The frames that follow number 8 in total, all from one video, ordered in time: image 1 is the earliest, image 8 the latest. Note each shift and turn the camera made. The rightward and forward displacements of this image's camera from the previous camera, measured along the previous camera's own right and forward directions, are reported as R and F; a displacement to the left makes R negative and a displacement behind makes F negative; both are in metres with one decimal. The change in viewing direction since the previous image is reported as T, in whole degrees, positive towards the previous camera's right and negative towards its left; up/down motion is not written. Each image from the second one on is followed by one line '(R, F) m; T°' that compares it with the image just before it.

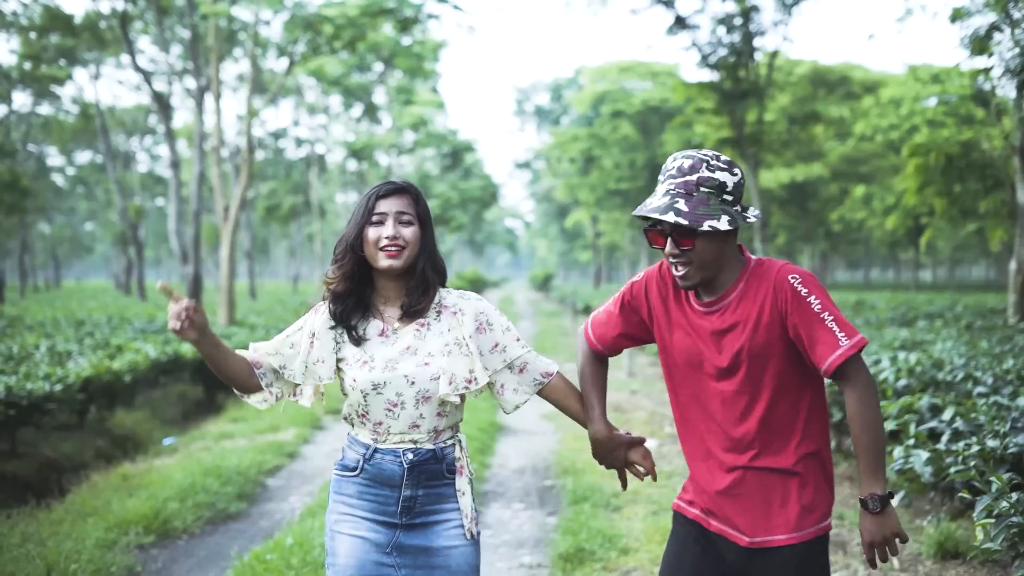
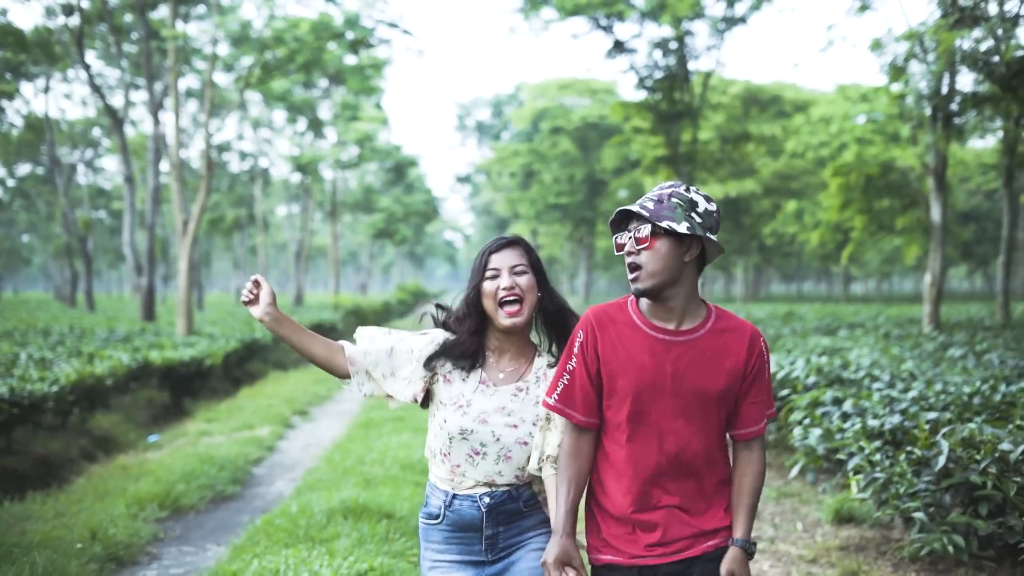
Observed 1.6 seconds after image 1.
(-0.2, -0.9) m; +4°
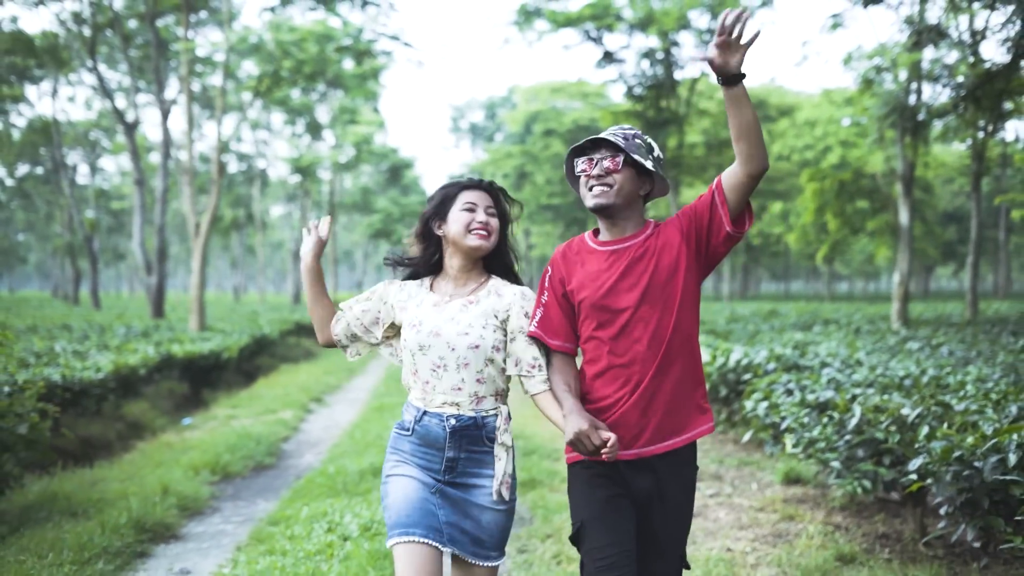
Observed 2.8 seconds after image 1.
(-0.1, -1.0) m; +1°
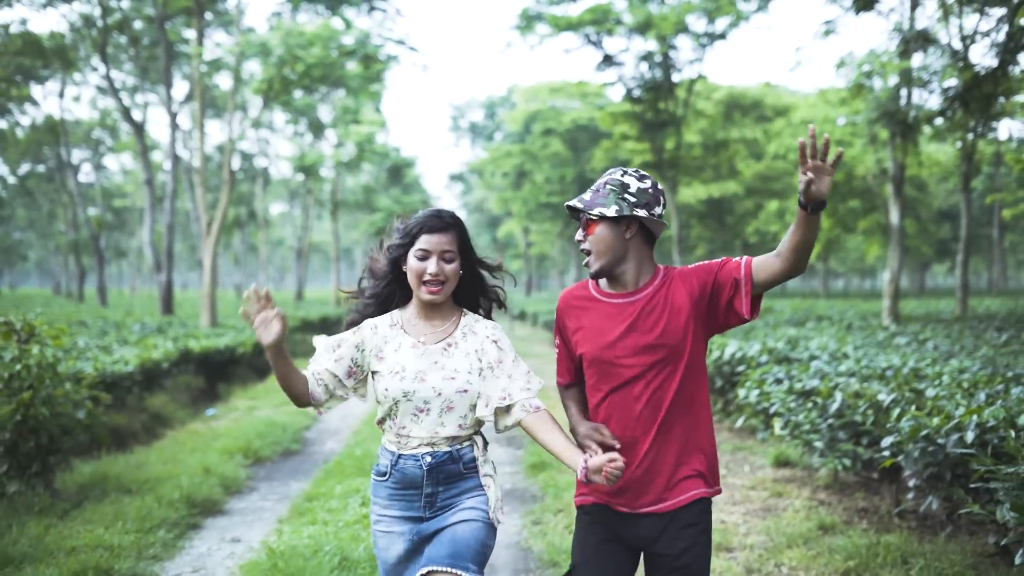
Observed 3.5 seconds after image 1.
(-0.1, -0.5) m; 0°
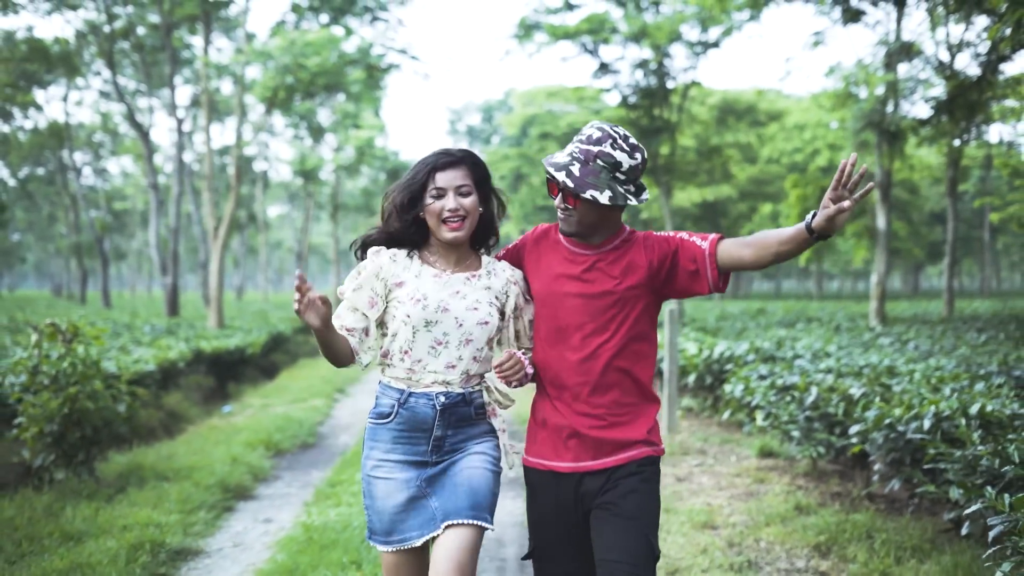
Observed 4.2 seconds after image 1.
(-0.1, -0.5) m; 0°
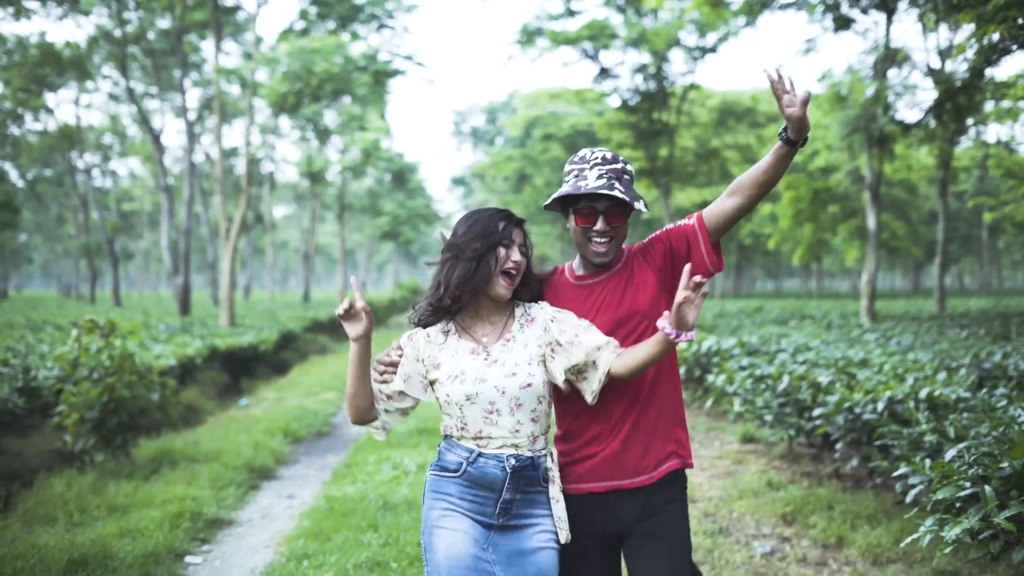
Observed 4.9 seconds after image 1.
(0.0, -0.6) m; 0°
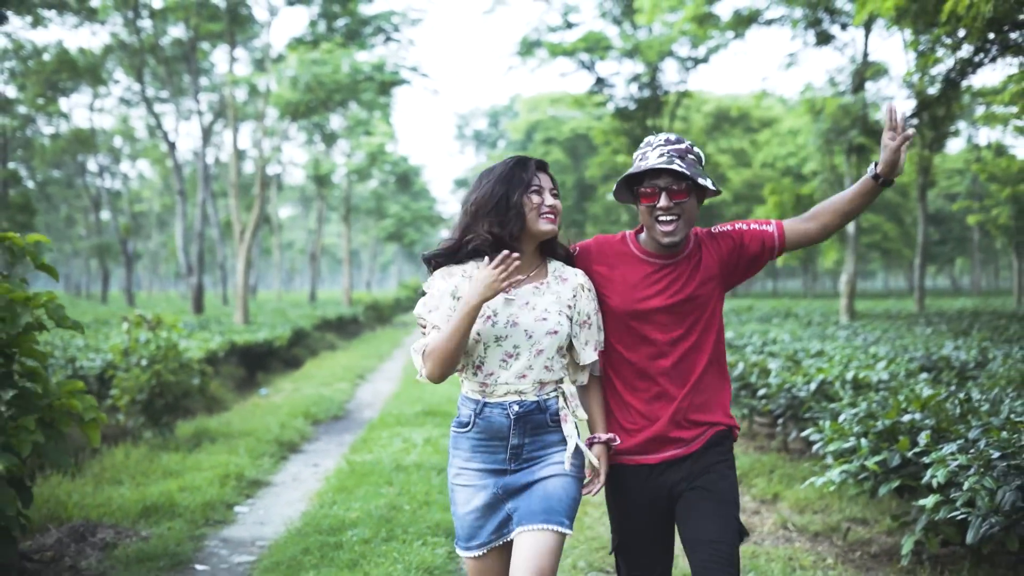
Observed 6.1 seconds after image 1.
(+0.1, -1.0) m; 0°
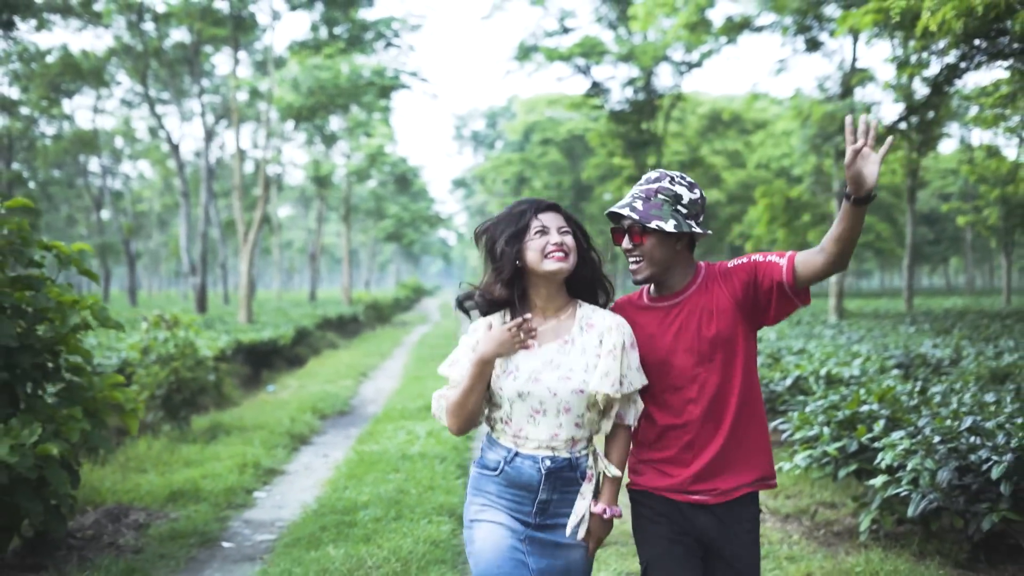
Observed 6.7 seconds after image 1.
(0.0, -0.5) m; 0°
